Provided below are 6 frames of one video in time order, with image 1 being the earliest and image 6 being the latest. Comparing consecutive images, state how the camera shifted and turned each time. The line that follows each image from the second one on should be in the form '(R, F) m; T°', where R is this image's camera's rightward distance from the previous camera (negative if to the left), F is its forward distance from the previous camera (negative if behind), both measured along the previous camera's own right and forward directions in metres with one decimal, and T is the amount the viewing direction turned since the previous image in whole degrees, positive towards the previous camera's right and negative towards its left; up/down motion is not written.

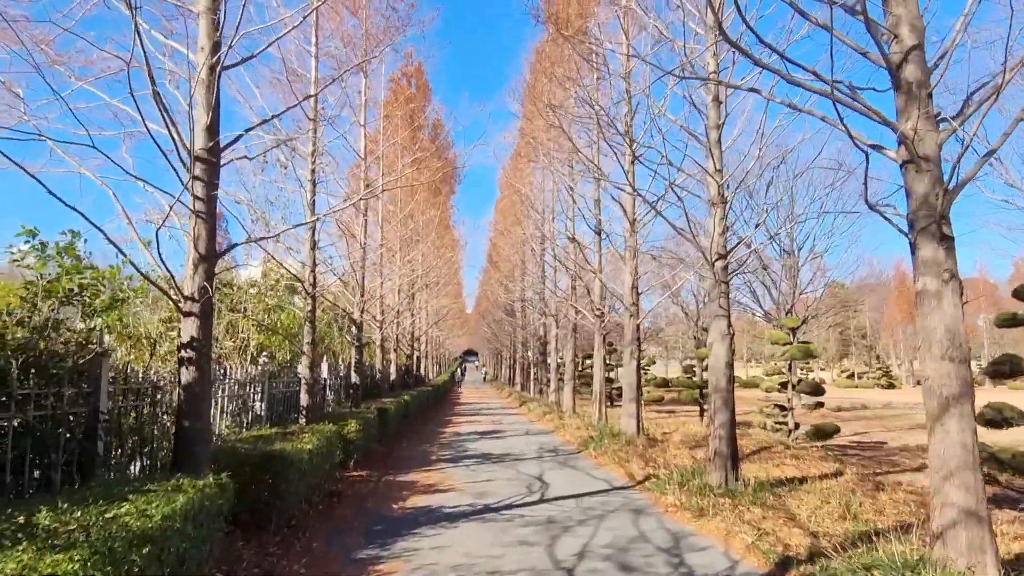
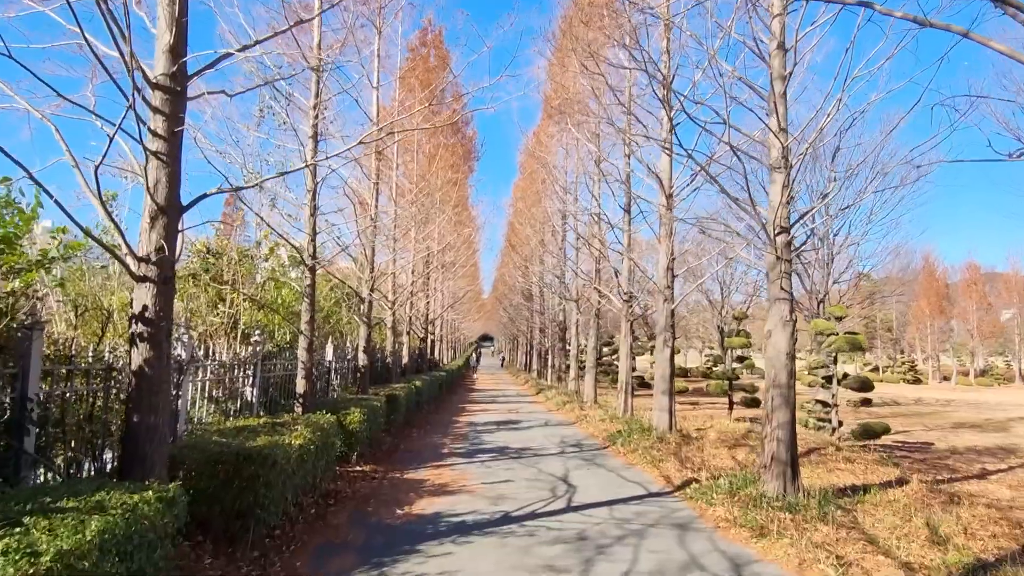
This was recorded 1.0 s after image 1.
(-0.1, +1.1) m; -1°
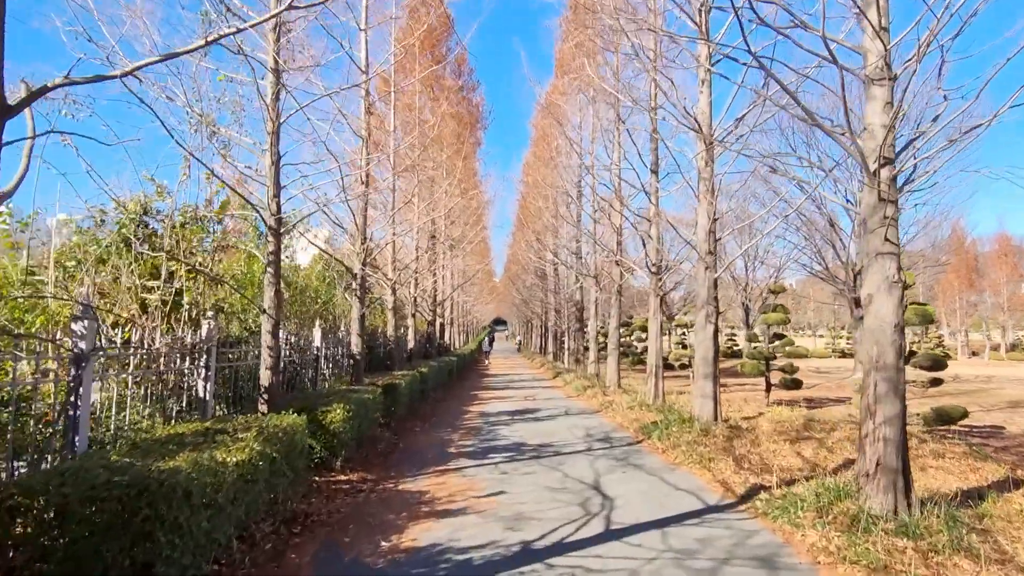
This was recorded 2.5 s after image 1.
(0.0, +1.7) m; -1°
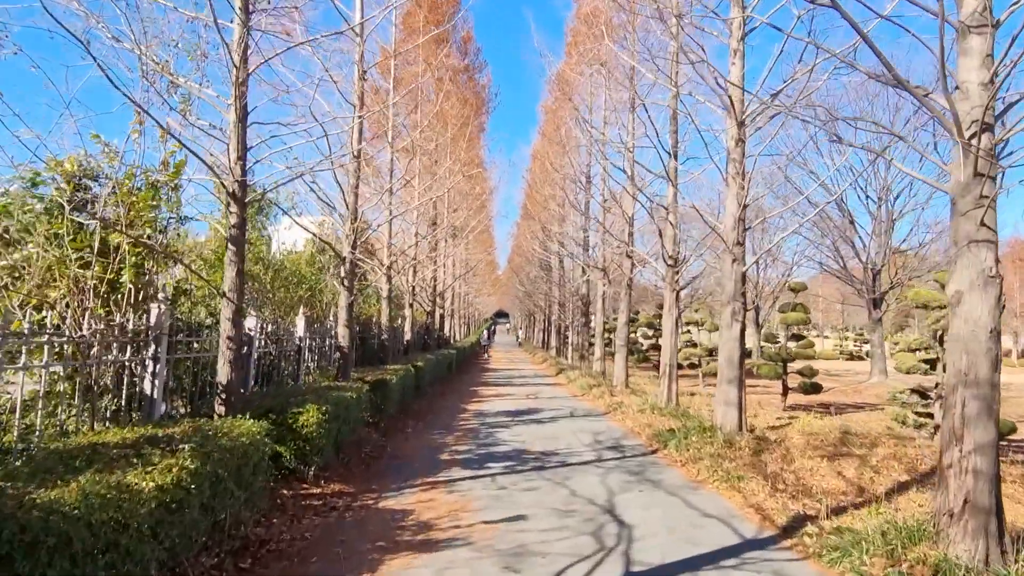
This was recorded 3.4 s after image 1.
(0.0, +1.0) m; 0°
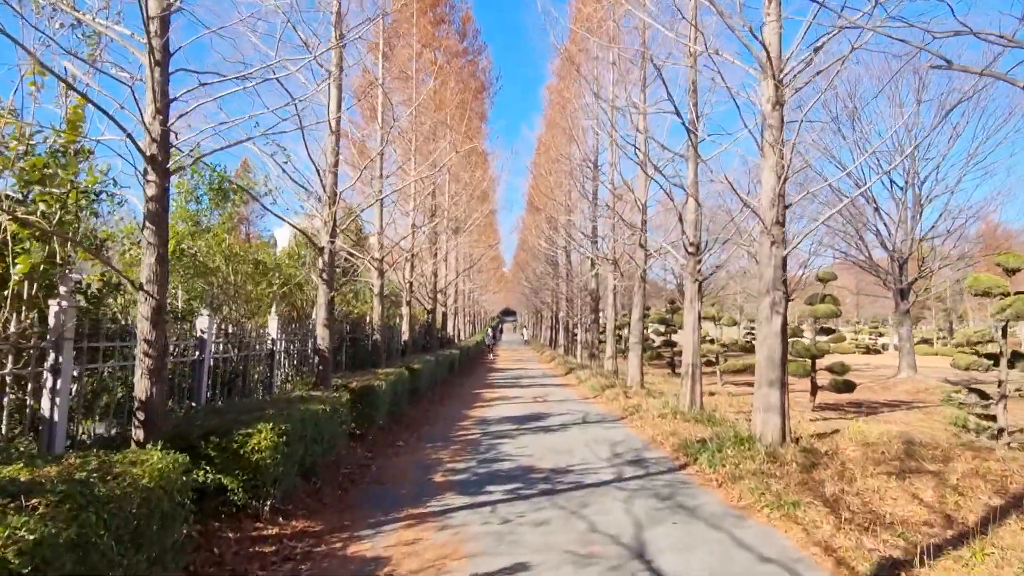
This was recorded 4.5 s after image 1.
(0.0, +1.2) m; 0°
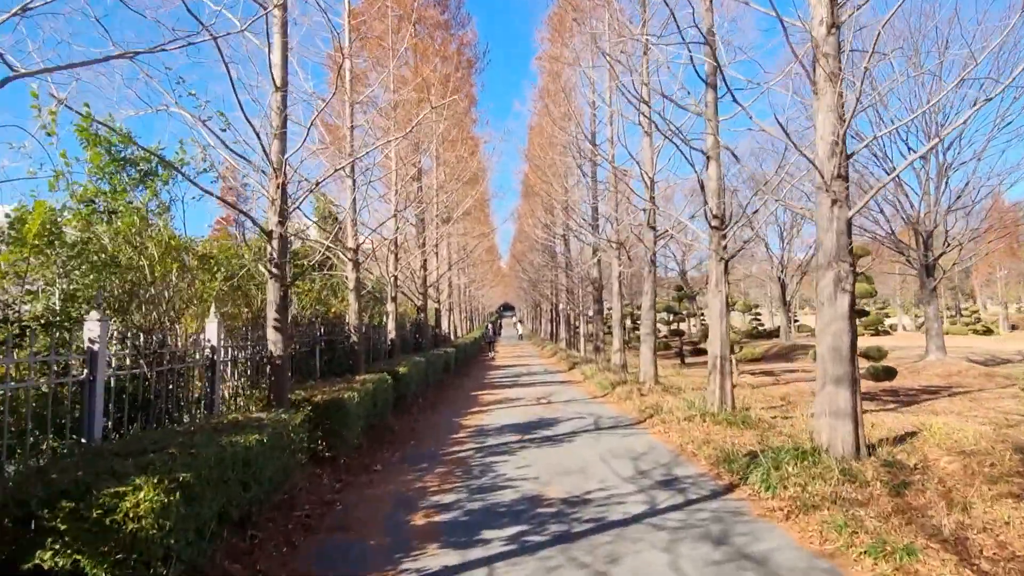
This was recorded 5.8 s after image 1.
(0.0, +1.6) m; 0°
